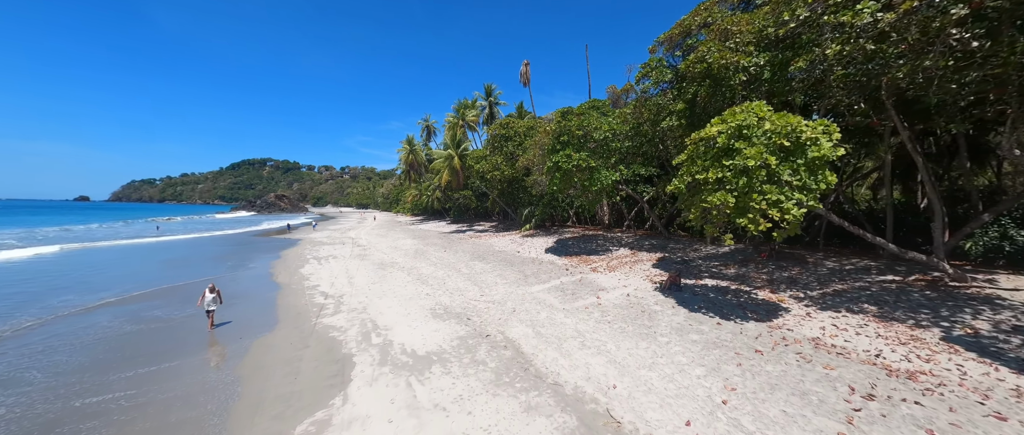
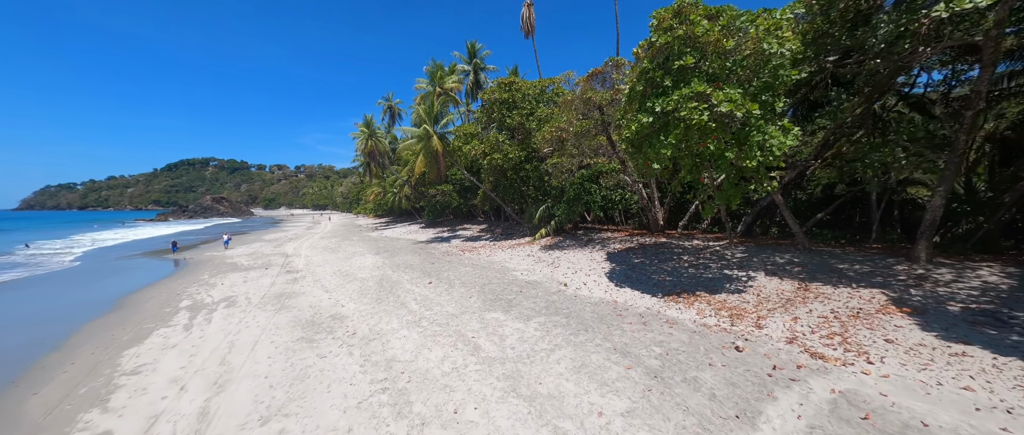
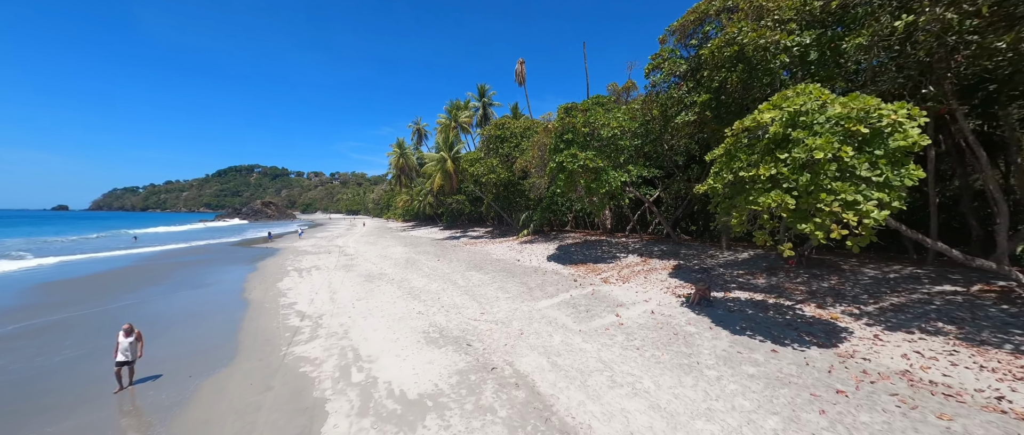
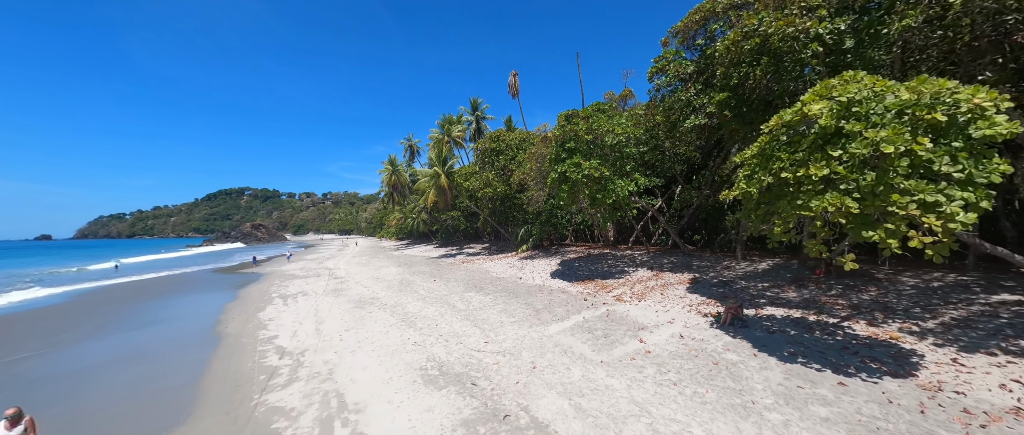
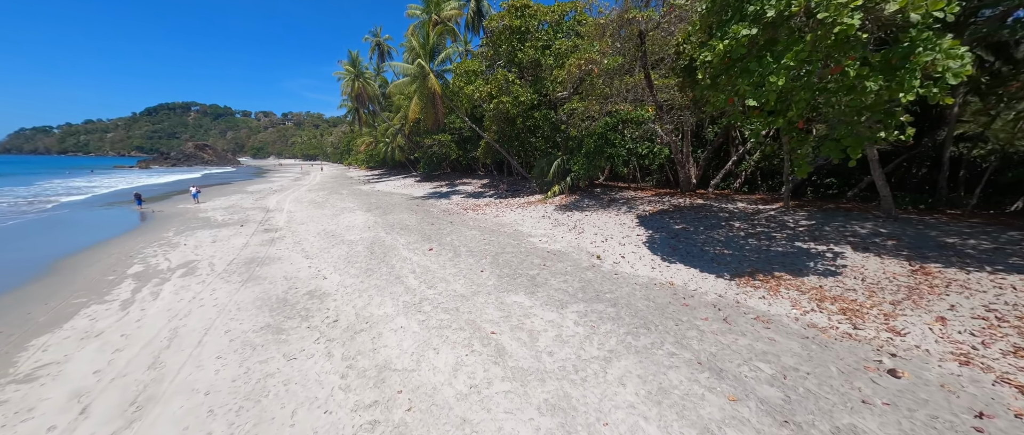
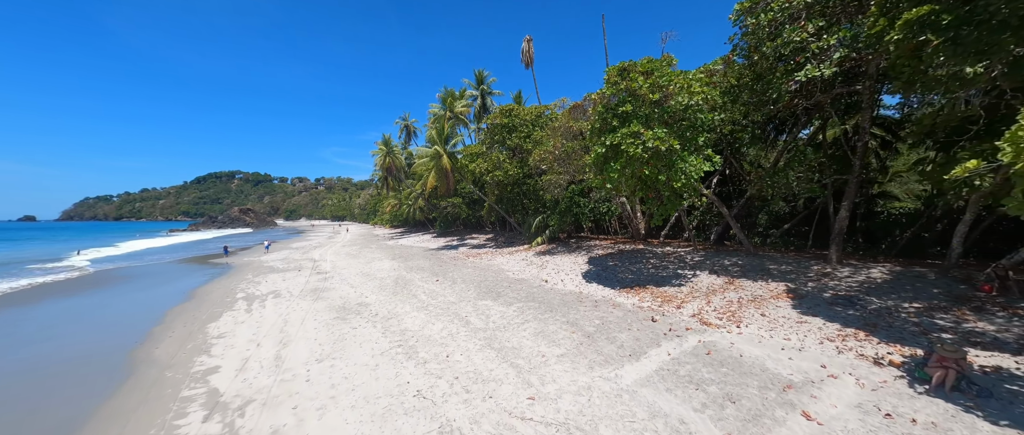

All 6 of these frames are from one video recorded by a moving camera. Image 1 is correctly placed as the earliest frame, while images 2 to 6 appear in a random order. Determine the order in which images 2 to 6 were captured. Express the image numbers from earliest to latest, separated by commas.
3, 4, 6, 2, 5
